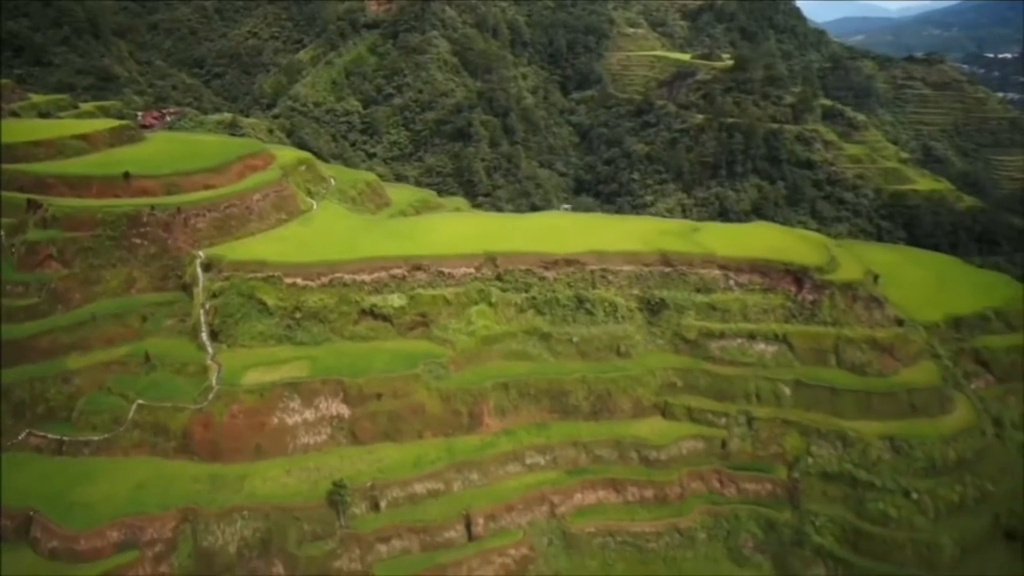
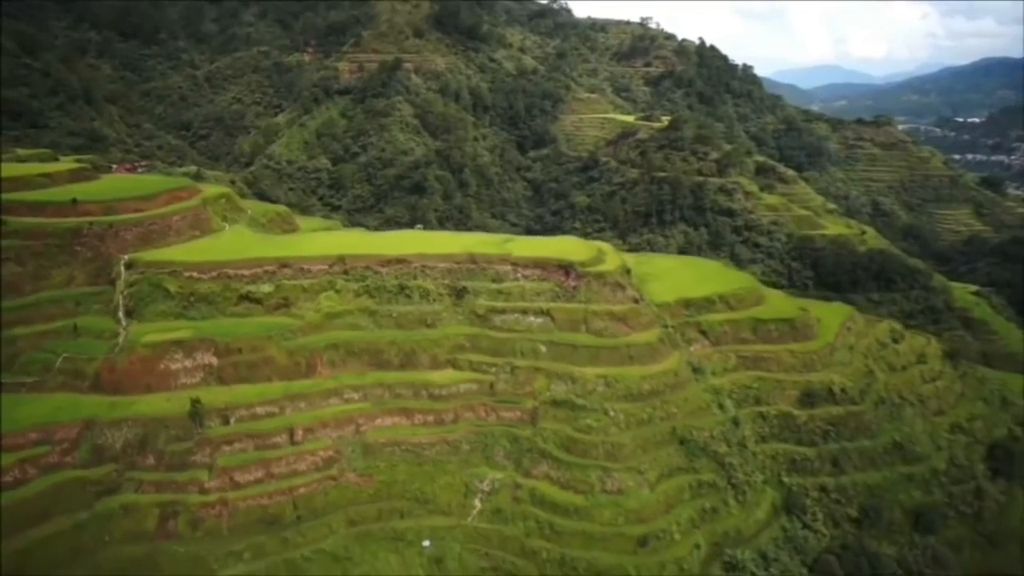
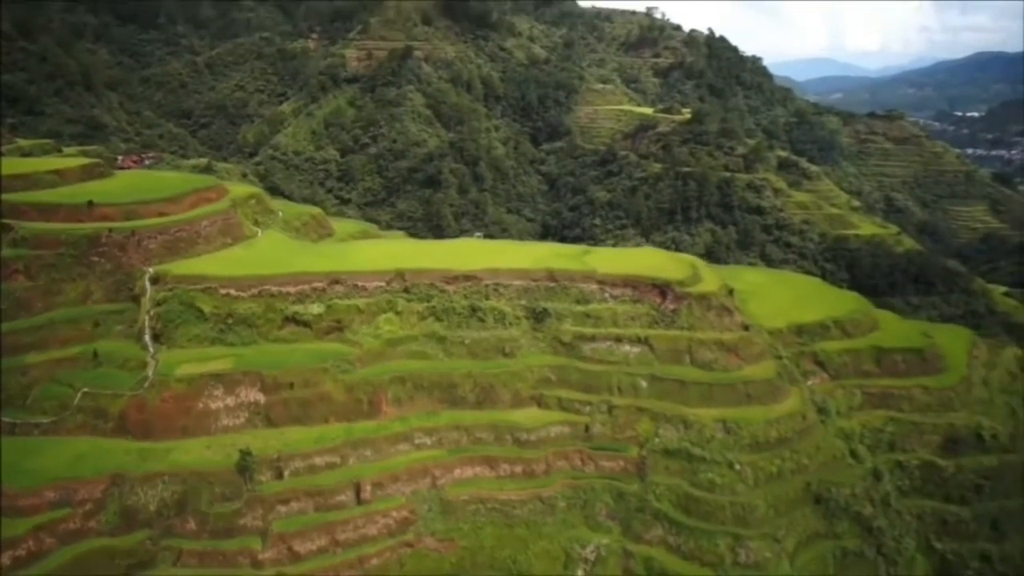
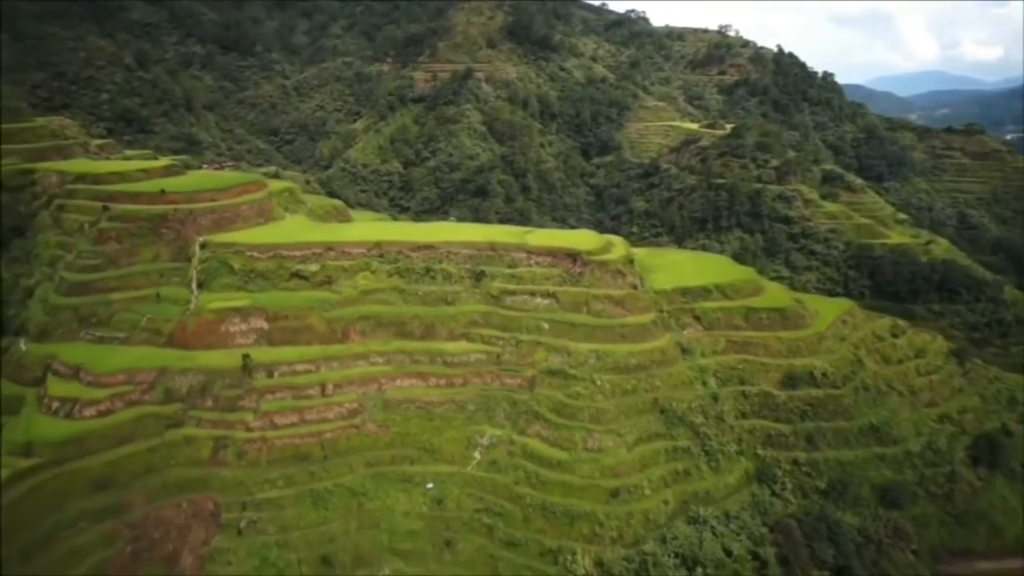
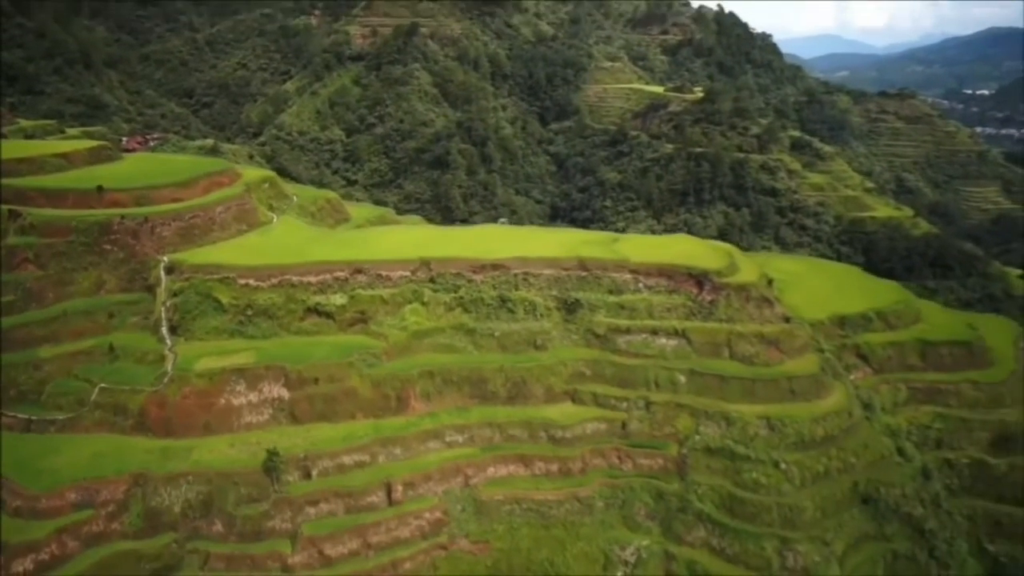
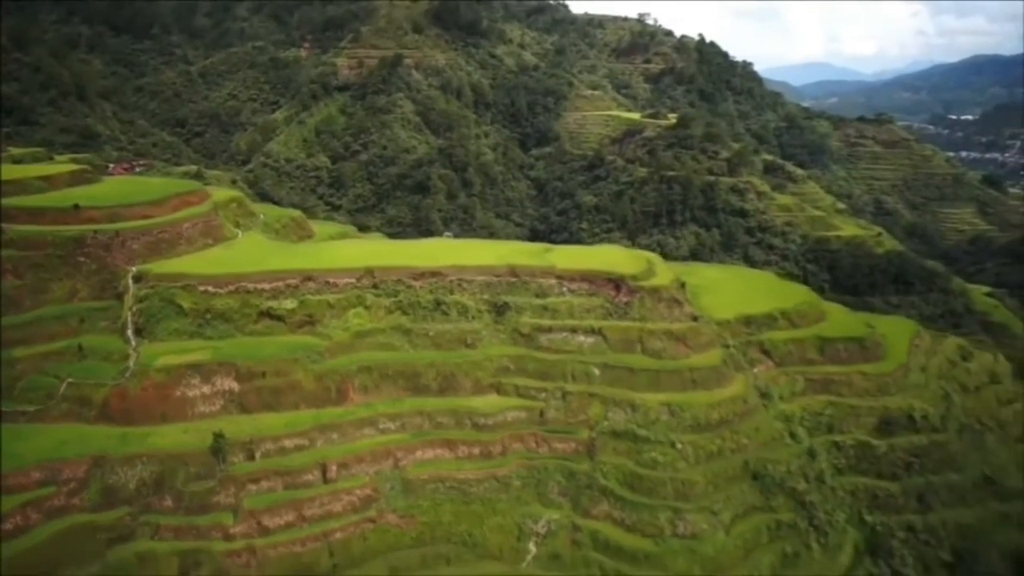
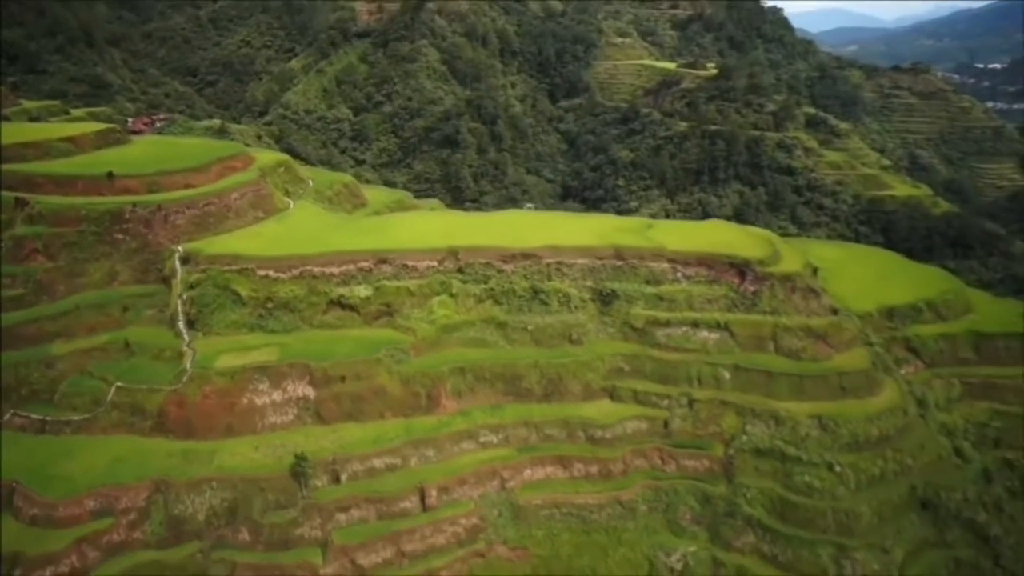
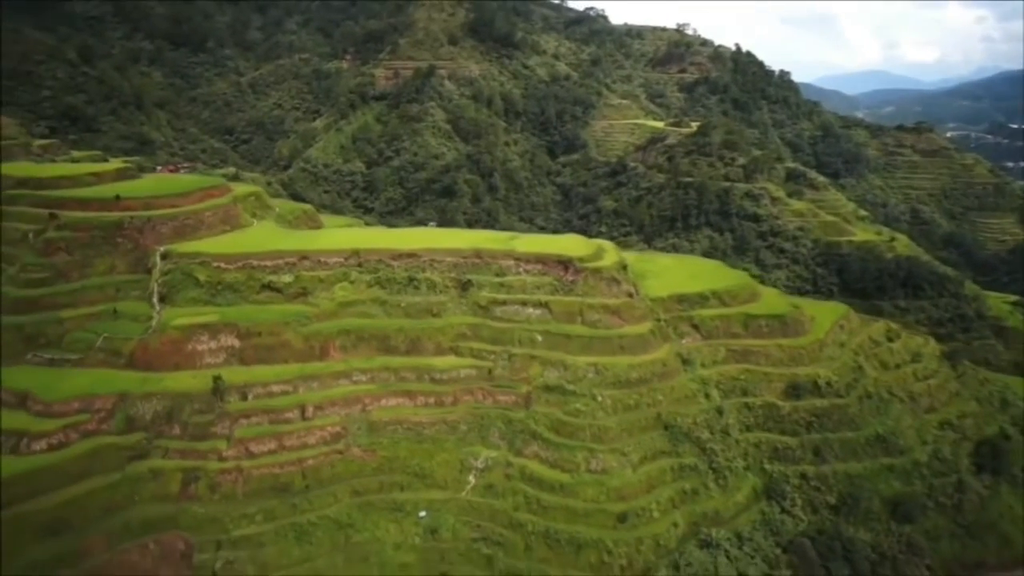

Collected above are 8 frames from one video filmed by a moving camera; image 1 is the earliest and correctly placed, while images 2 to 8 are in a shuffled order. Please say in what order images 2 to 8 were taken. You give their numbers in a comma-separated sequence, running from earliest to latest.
7, 5, 3, 6, 2, 8, 4
